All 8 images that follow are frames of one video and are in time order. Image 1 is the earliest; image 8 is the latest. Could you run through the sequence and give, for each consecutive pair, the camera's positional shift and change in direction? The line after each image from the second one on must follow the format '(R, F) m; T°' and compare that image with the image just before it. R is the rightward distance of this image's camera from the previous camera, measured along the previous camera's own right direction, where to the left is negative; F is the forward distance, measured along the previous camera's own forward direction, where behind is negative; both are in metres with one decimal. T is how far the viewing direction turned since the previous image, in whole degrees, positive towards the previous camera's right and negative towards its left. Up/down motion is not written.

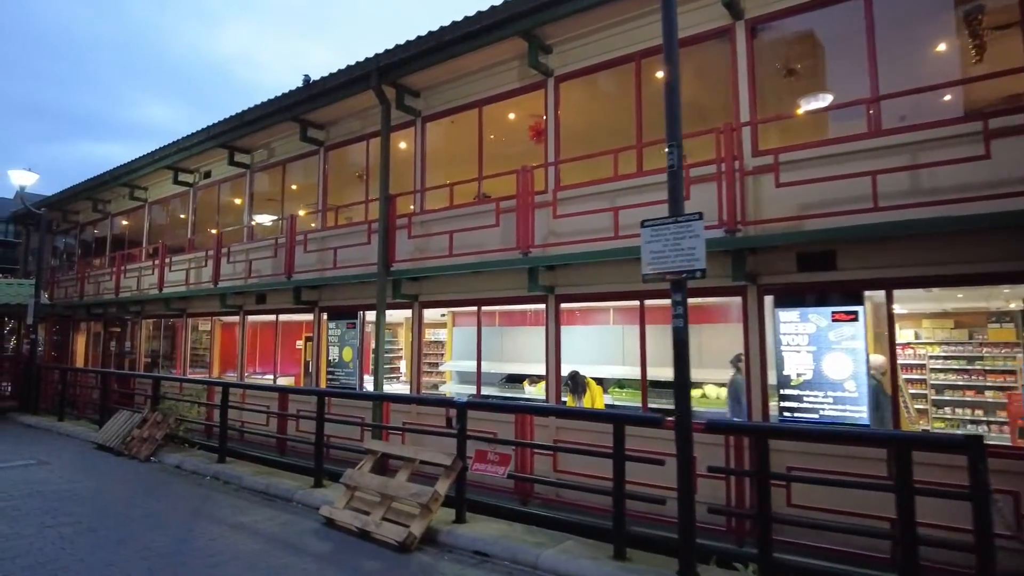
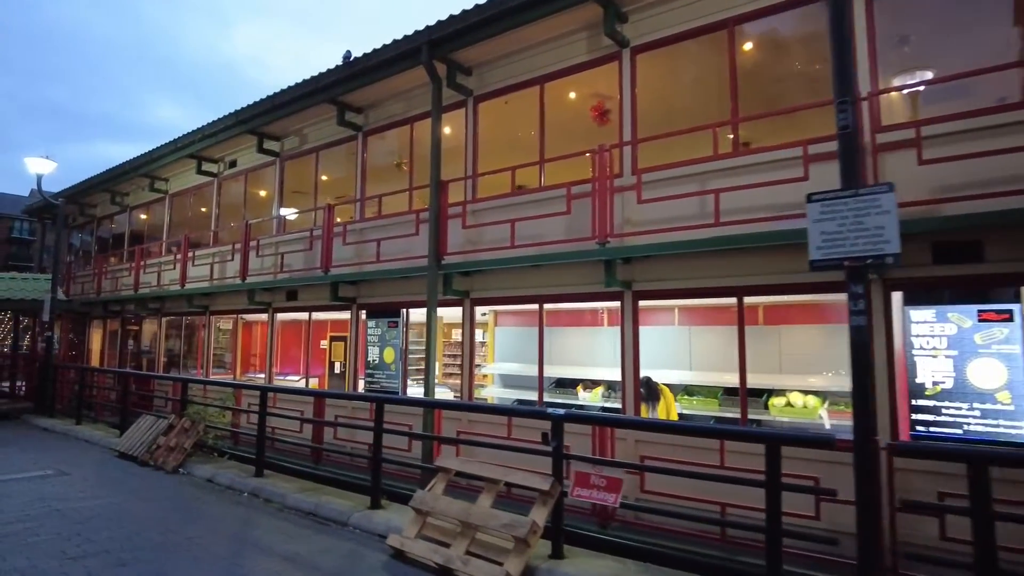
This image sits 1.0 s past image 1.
(-0.6, +0.8) m; -1°
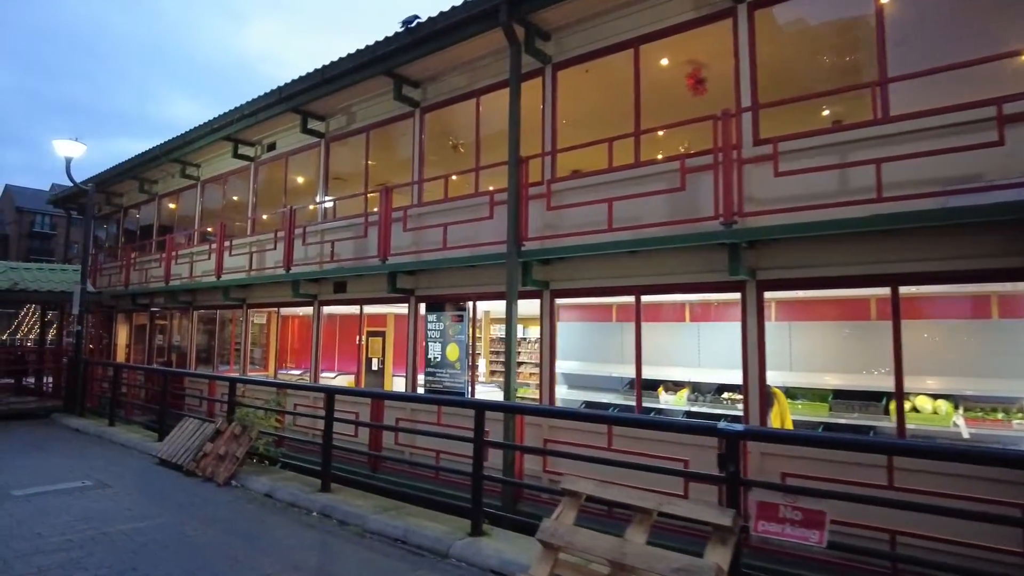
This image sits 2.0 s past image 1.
(-0.7, +0.9) m; -1°
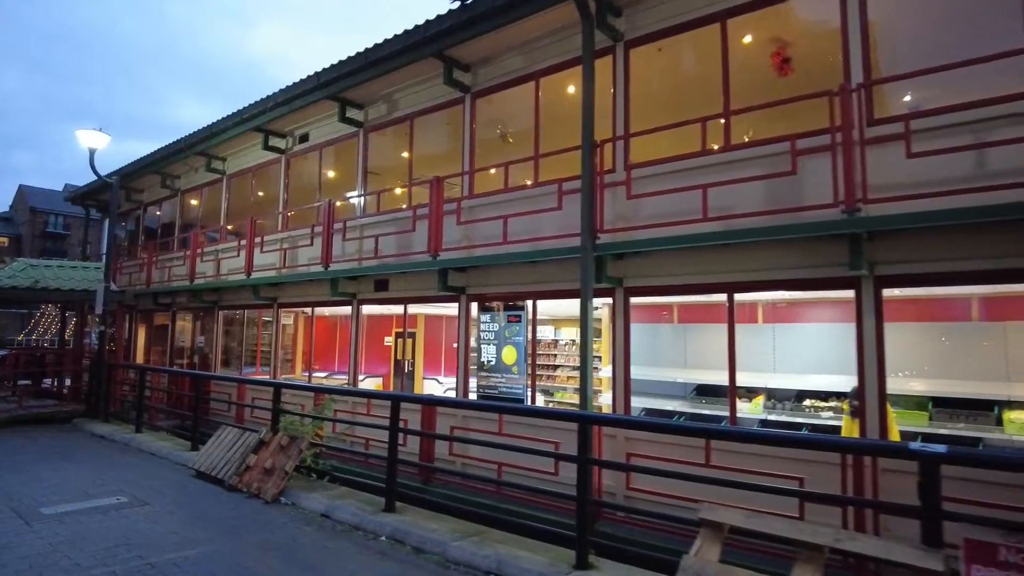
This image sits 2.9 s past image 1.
(-0.6, +0.6) m; -1°
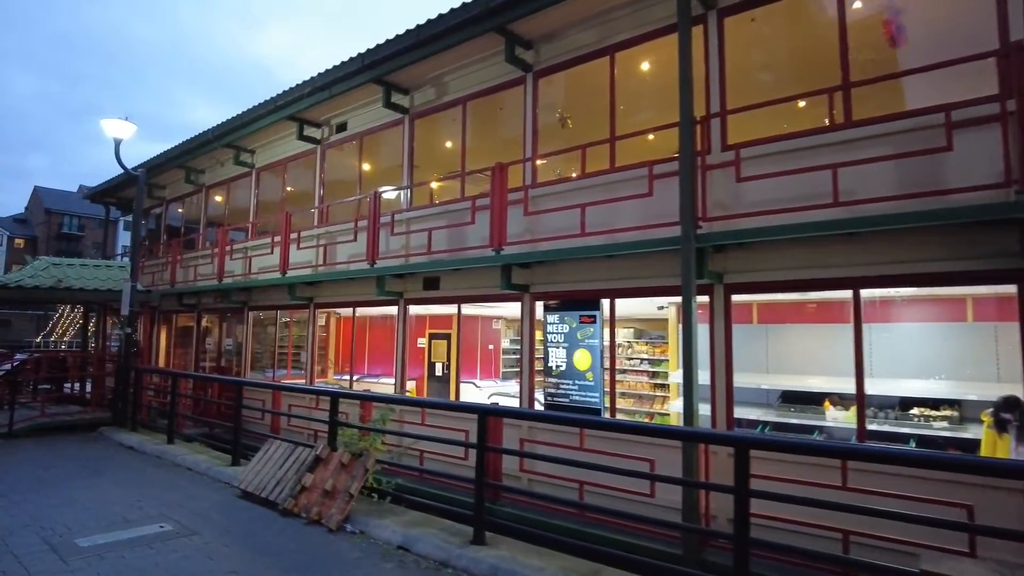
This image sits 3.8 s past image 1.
(-0.6, +0.7) m; -1°
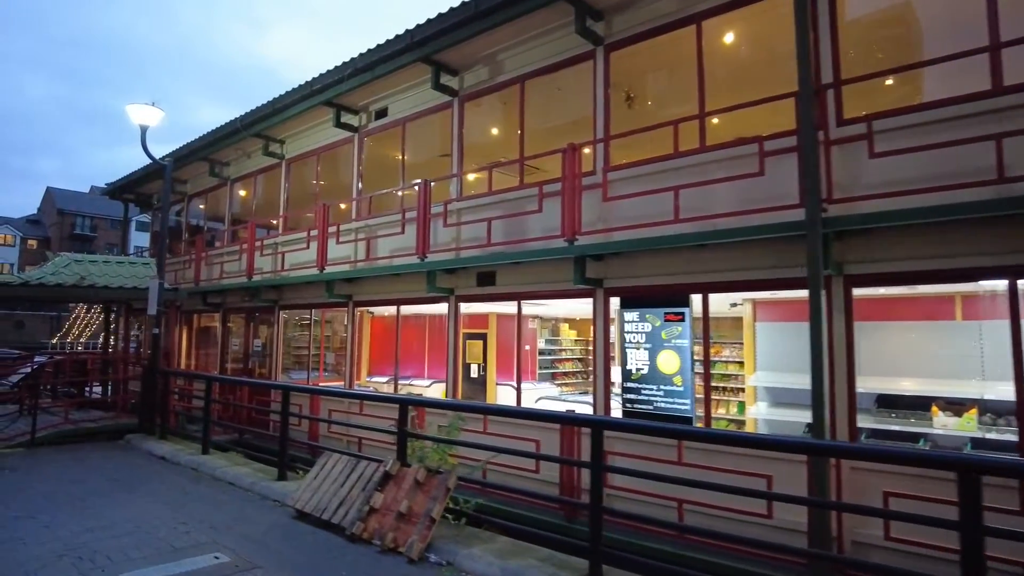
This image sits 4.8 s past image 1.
(-0.6, +0.7) m; -1°
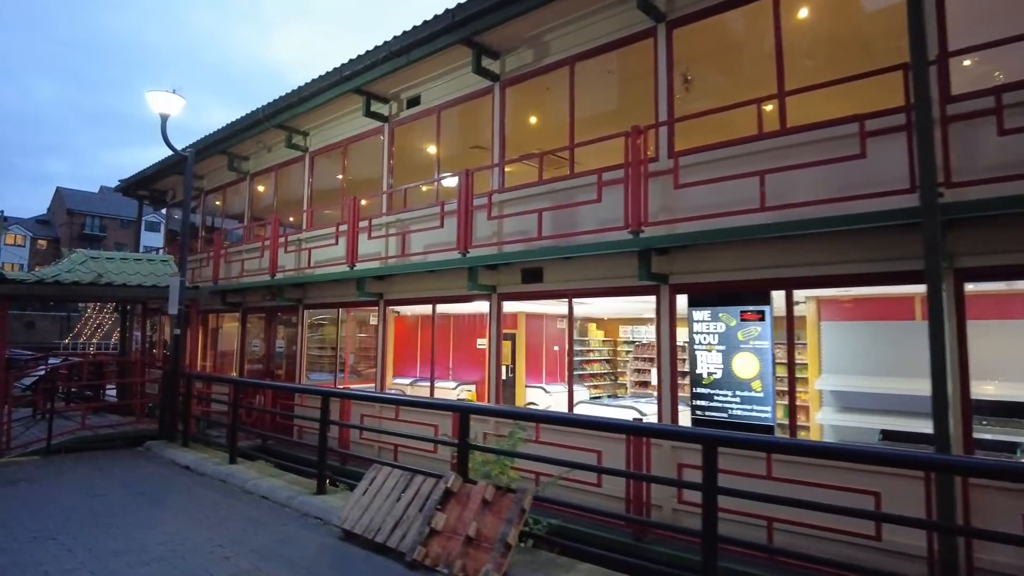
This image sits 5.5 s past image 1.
(-0.4, +0.5) m; 0°
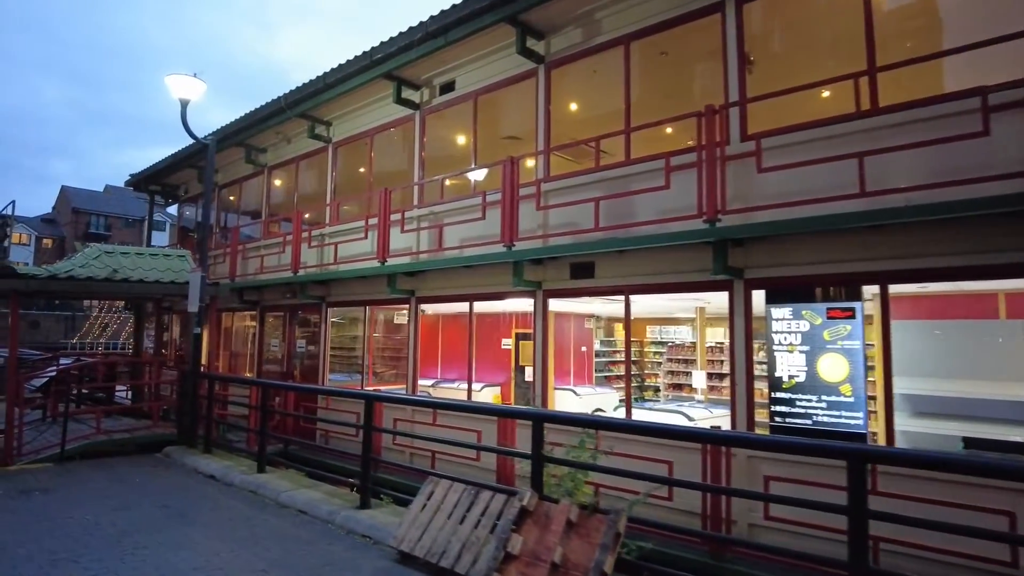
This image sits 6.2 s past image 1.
(-0.5, +0.5) m; 0°
